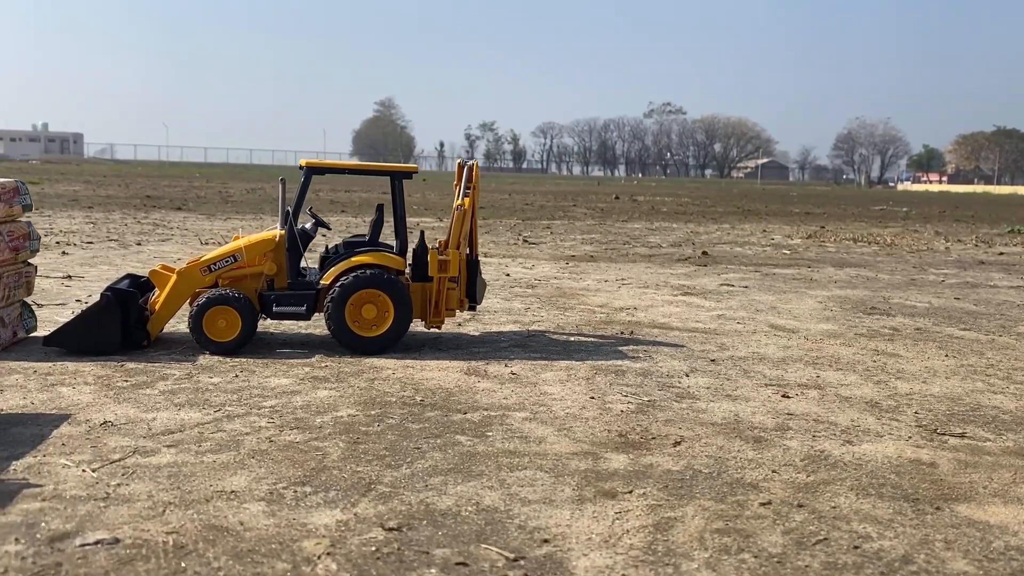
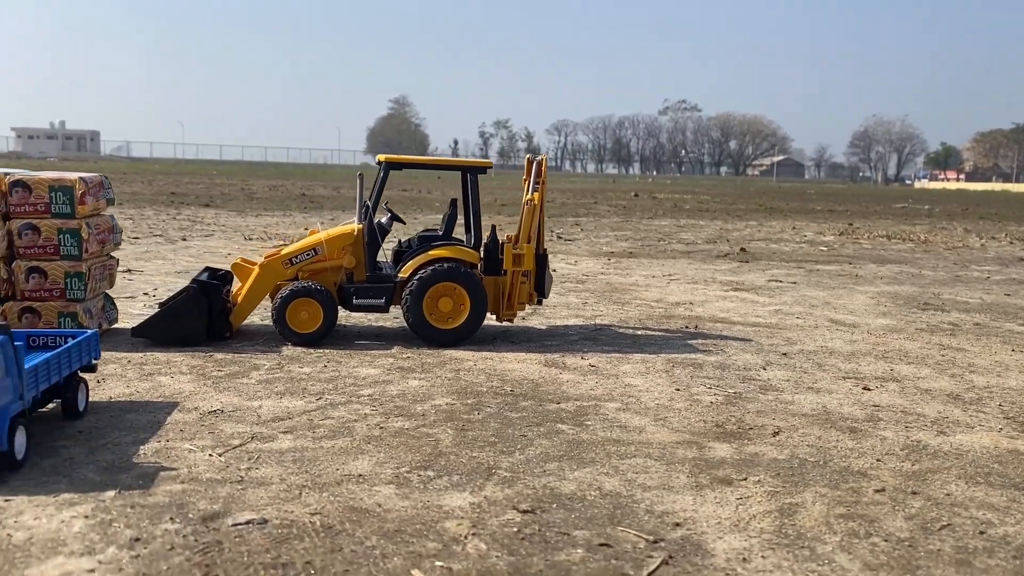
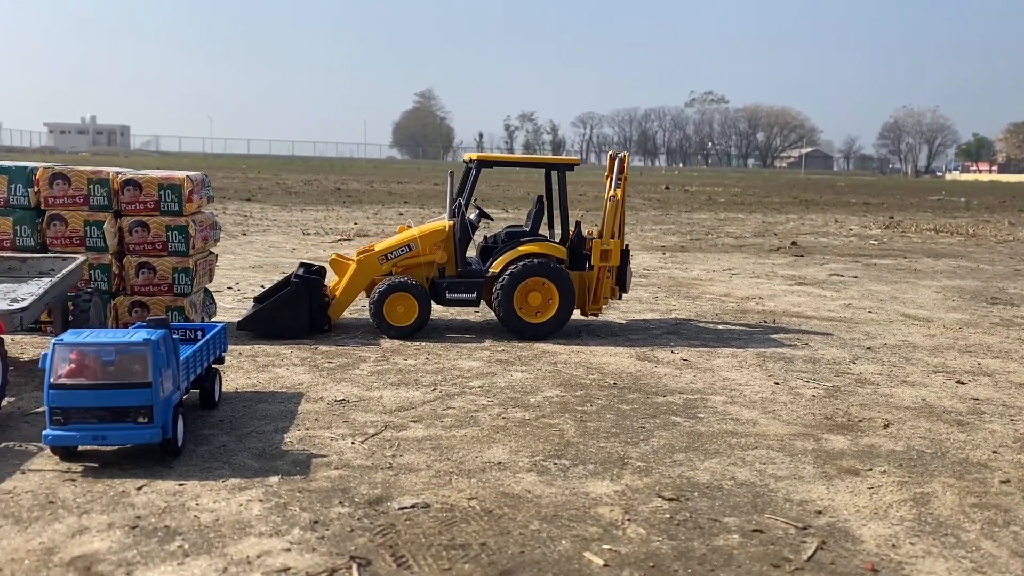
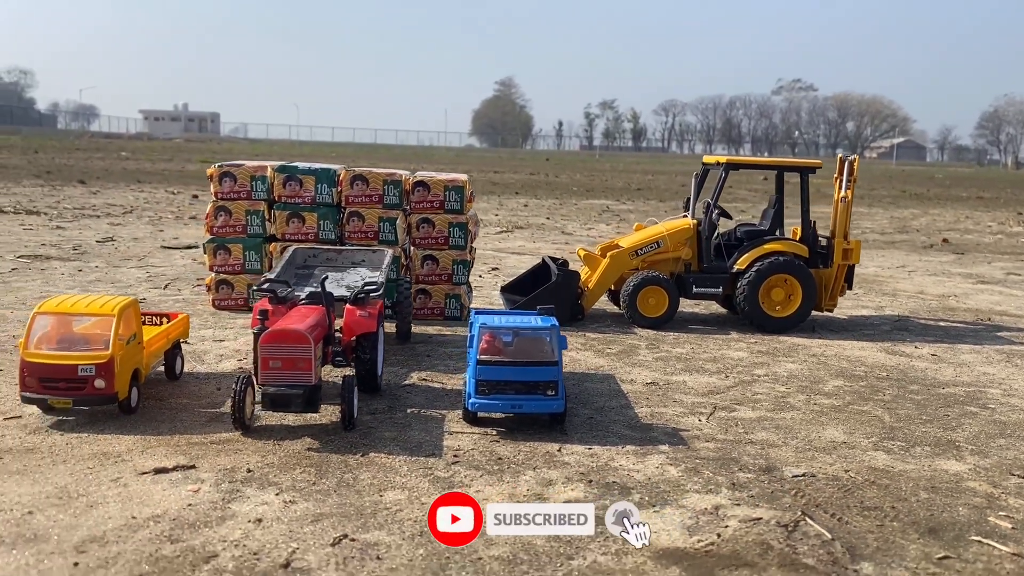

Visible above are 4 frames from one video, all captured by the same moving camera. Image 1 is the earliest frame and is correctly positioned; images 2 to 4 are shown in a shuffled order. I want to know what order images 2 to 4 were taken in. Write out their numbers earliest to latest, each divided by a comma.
2, 3, 4
